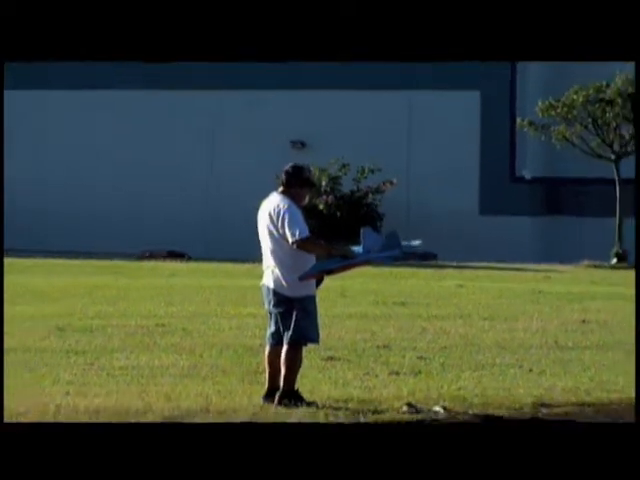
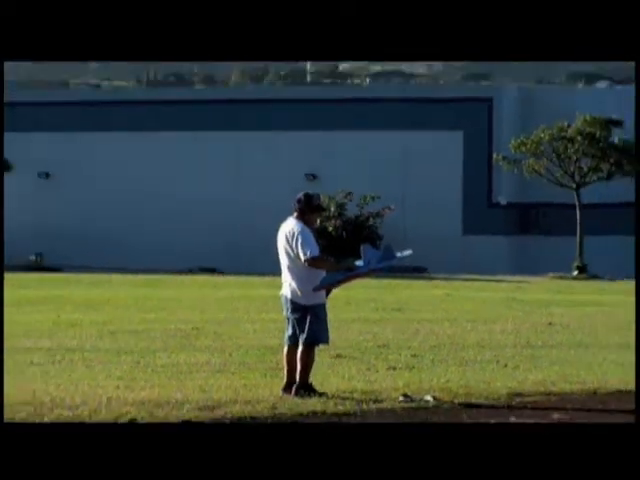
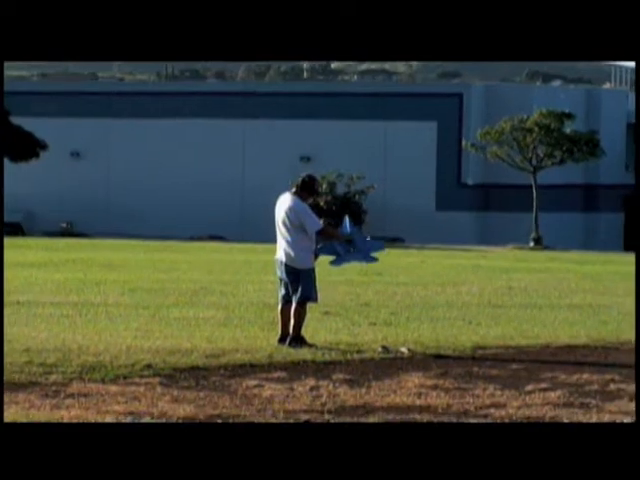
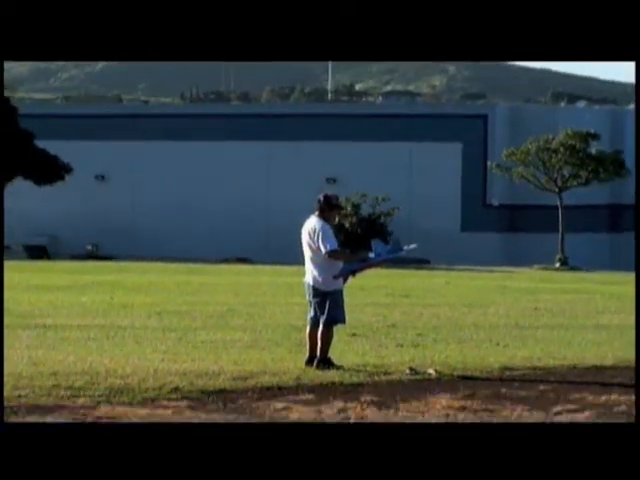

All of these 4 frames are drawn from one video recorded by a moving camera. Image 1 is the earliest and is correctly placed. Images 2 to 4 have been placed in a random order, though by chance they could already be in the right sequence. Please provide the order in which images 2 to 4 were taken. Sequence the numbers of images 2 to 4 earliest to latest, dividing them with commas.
2, 4, 3
